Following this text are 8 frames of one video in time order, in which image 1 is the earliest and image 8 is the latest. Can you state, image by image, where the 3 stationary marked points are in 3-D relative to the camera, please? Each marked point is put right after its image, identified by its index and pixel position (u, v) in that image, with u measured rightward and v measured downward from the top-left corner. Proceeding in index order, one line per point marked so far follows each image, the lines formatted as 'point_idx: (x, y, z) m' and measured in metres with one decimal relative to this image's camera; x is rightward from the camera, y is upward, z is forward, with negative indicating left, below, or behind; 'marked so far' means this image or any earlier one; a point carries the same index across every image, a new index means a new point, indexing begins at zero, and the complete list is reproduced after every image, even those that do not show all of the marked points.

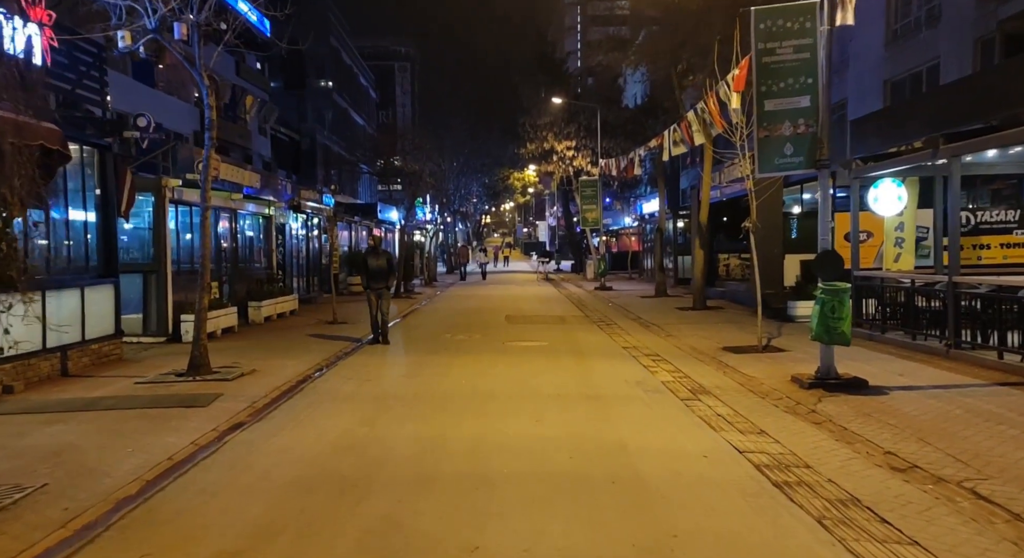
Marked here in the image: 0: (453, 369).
0: (-0.8, -1.3, +12.9) m
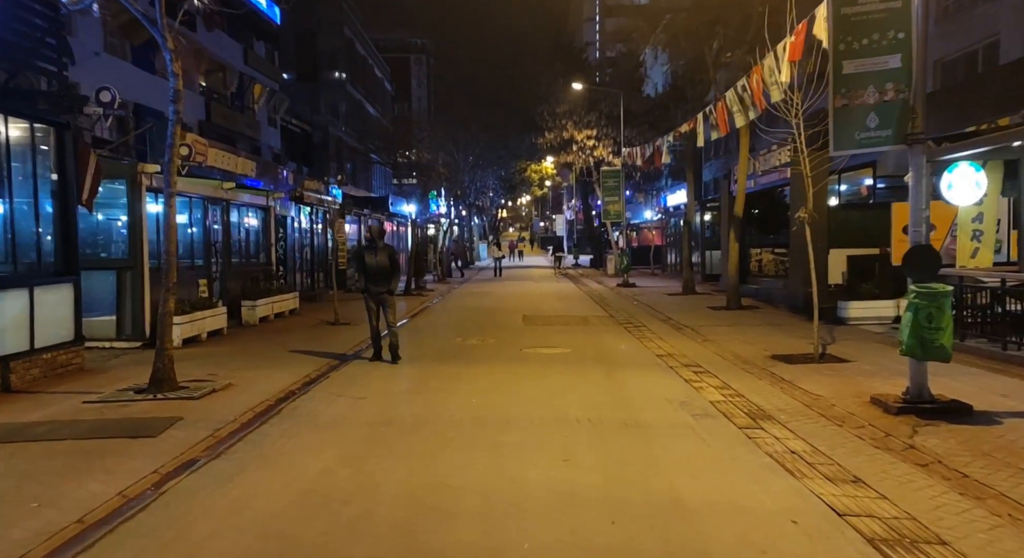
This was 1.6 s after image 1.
0: (-0.6, -1.3, +11.0) m
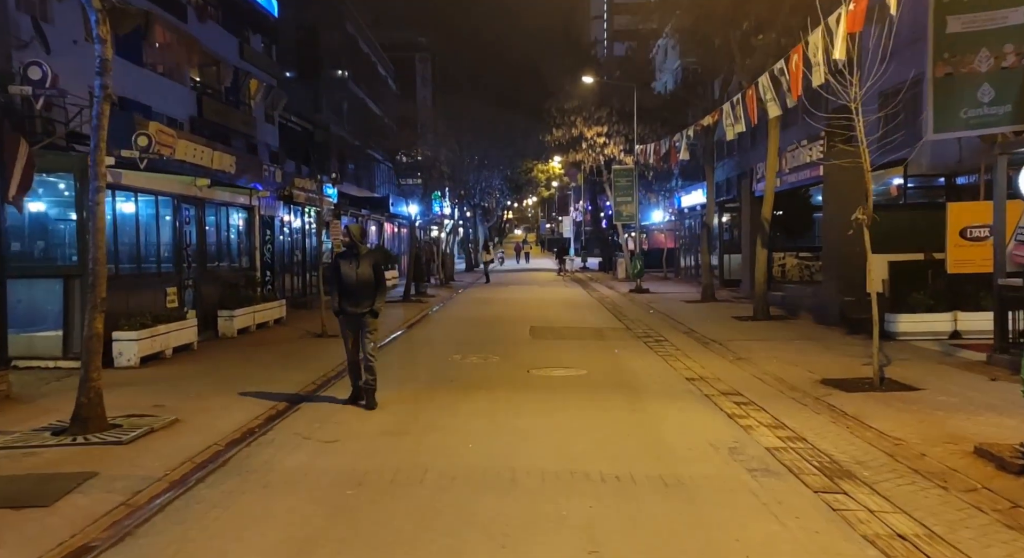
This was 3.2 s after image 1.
0: (-0.5, -1.5, +9.0) m
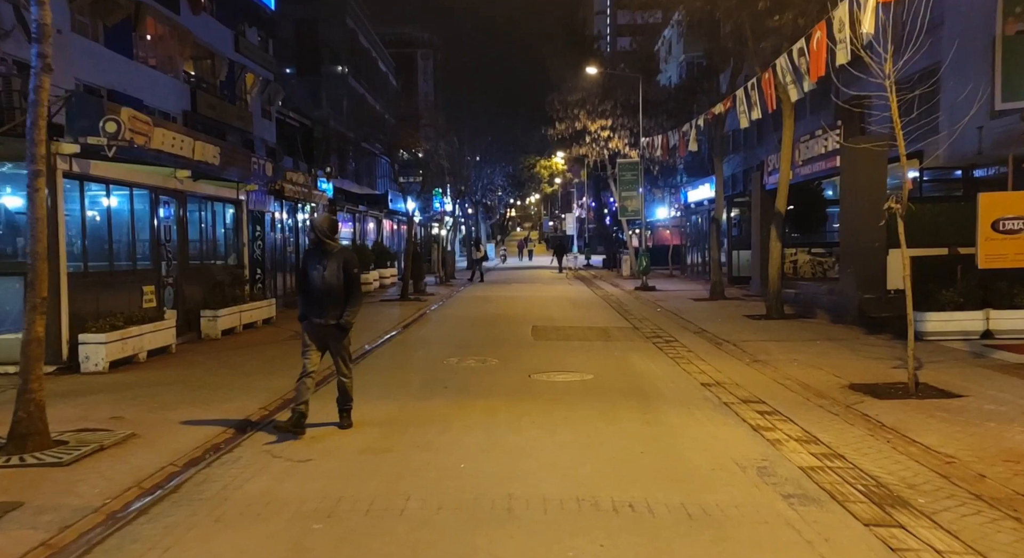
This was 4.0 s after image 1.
0: (-0.5, -1.4, +8.0) m
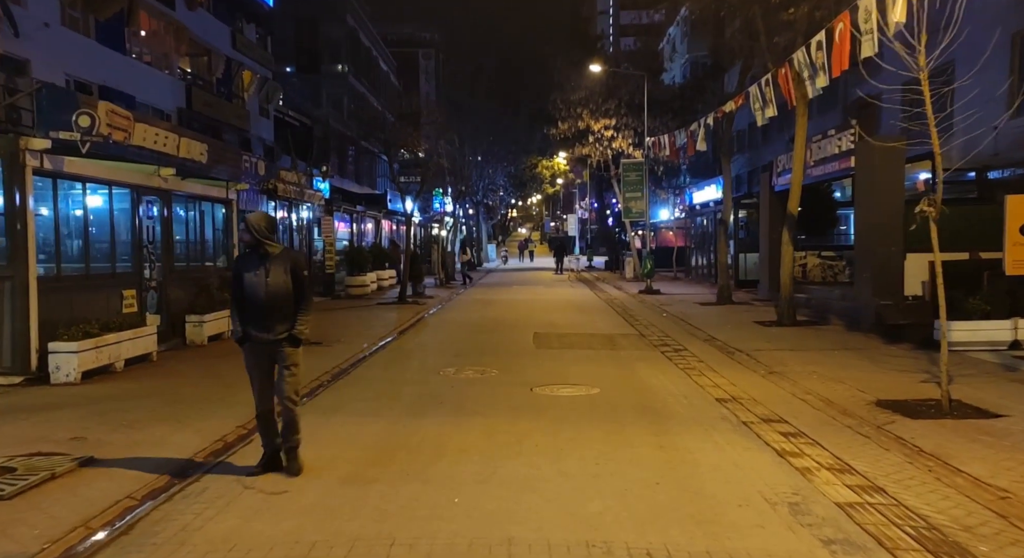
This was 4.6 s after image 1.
0: (-0.5, -1.5, +7.2) m
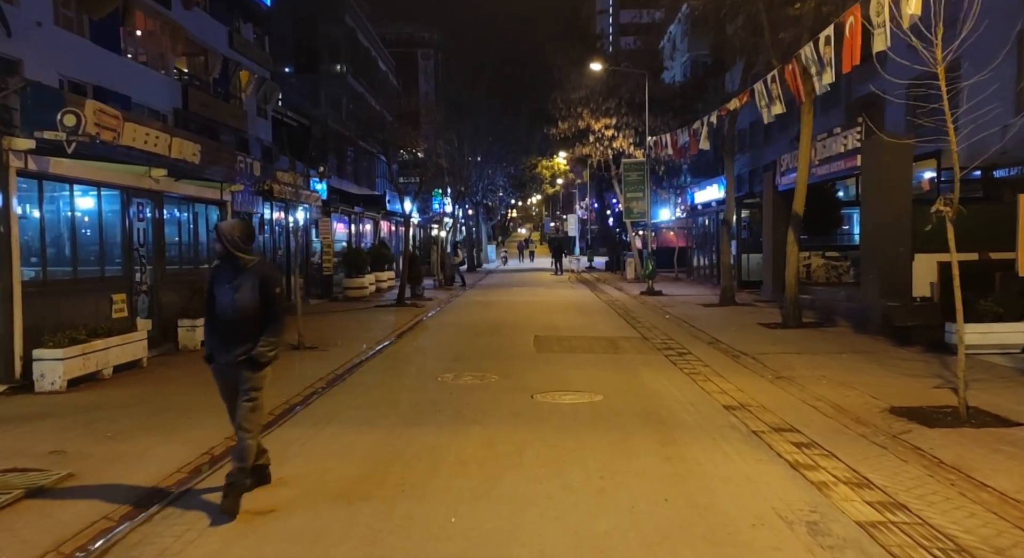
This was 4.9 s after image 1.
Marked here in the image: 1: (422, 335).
0: (-0.5, -1.6, +6.9) m
1: (-1.8, -1.1, +17.6) m
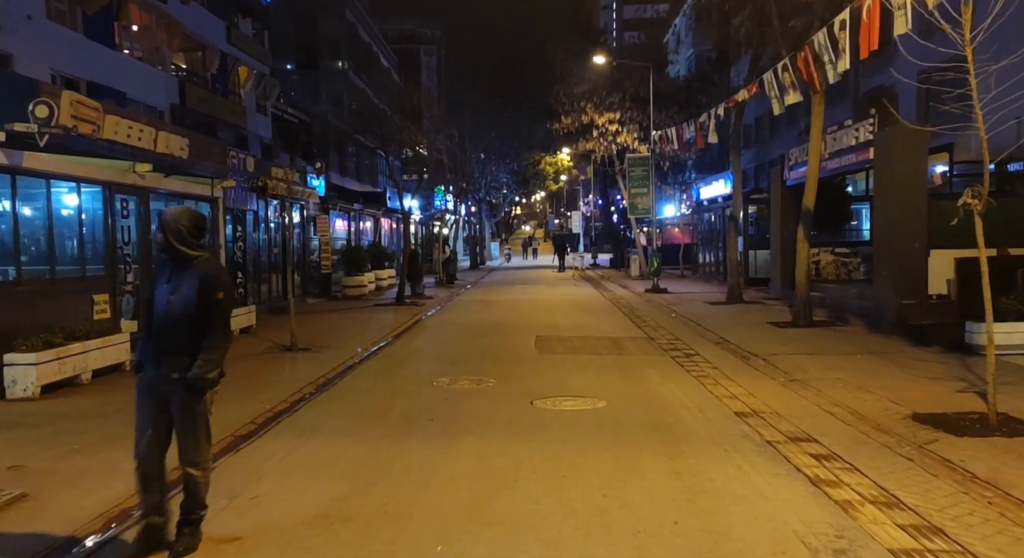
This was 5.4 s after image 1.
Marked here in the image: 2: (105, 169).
0: (-0.6, -1.6, +6.3) m
1: (-1.8, -1.1, +17.0) m
2: (-6.1, +1.7, +13.3) m
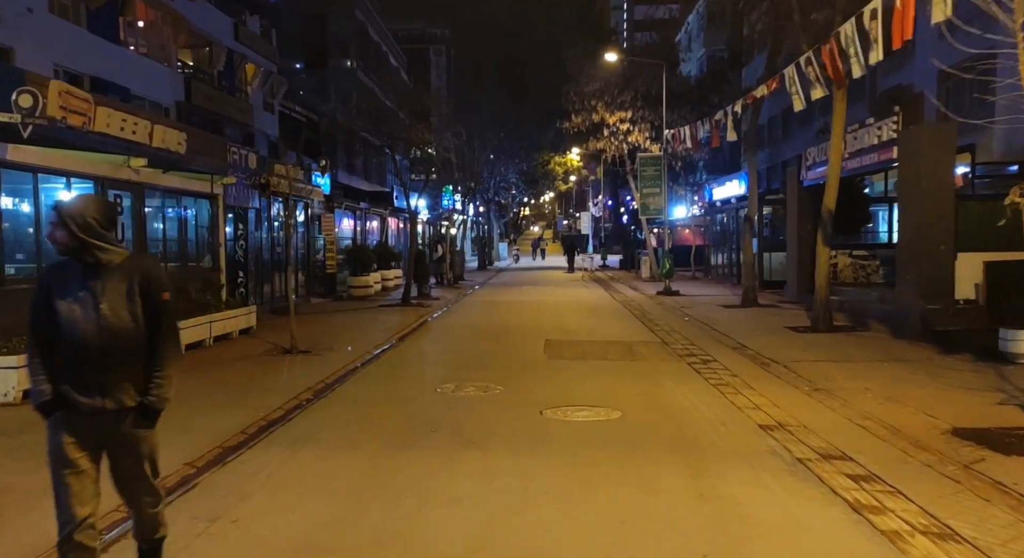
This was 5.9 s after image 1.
0: (-0.5, -1.6, +5.7) m
1: (-1.6, -1.1, +16.4) m
2: (-6.0, +1.7, +12.8) m
